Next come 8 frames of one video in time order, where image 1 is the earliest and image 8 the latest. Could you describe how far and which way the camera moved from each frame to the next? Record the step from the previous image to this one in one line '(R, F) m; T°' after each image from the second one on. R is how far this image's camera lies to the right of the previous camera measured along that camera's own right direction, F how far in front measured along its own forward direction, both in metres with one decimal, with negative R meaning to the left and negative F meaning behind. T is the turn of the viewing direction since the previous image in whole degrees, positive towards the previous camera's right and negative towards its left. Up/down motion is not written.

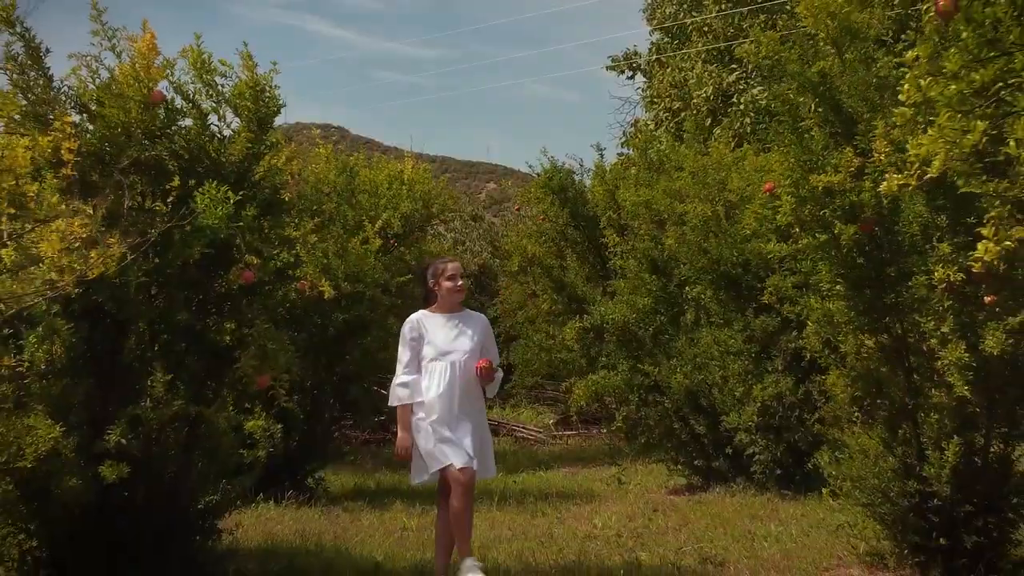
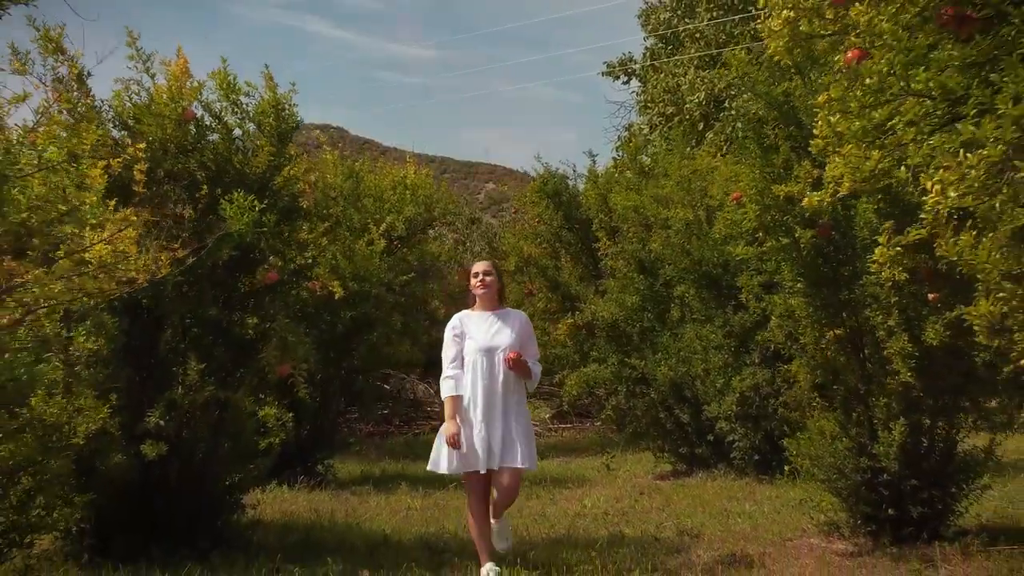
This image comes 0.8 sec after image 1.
(0.0, -0.6) m; 0°
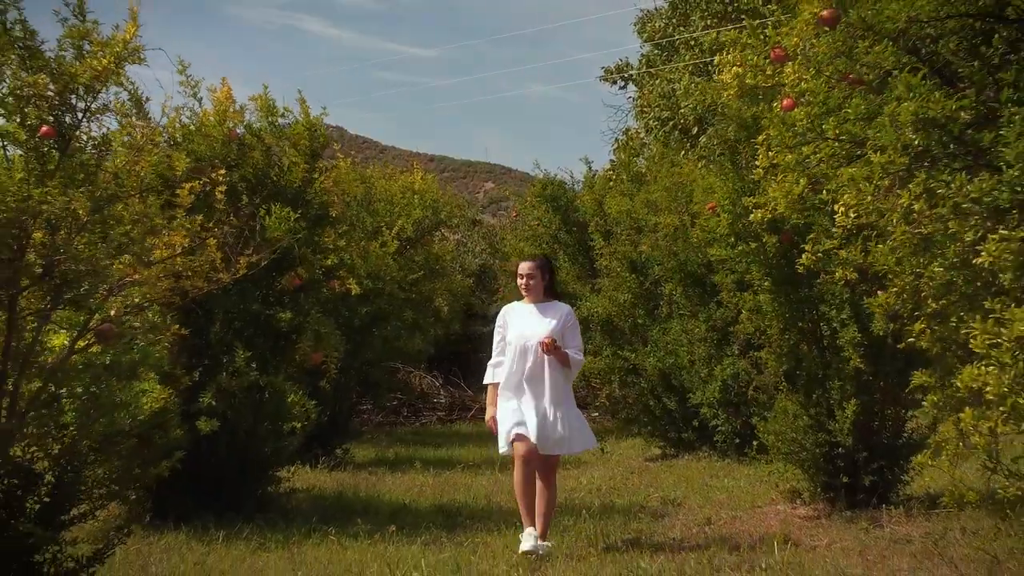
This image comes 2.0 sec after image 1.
(0.0, -0.8) m; 0°
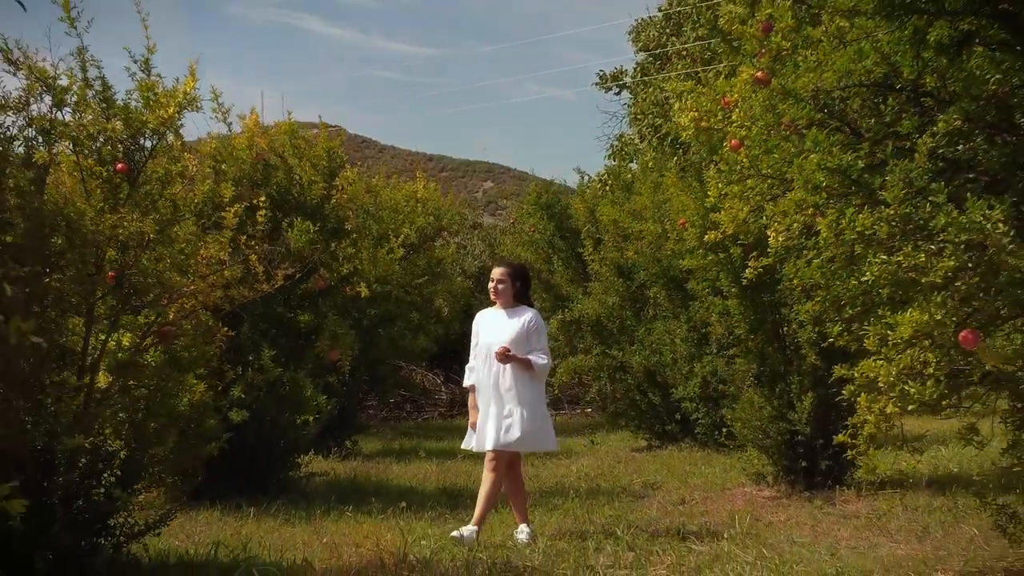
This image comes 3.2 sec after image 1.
(0.0, -0.8) m; 0°
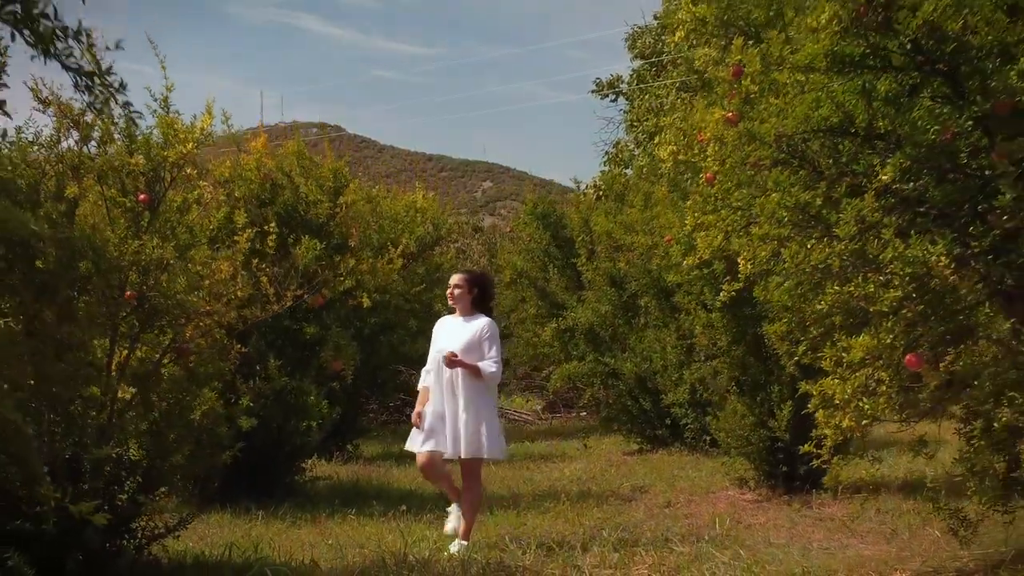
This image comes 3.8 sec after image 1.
(0.0, -0.4) m; 0°
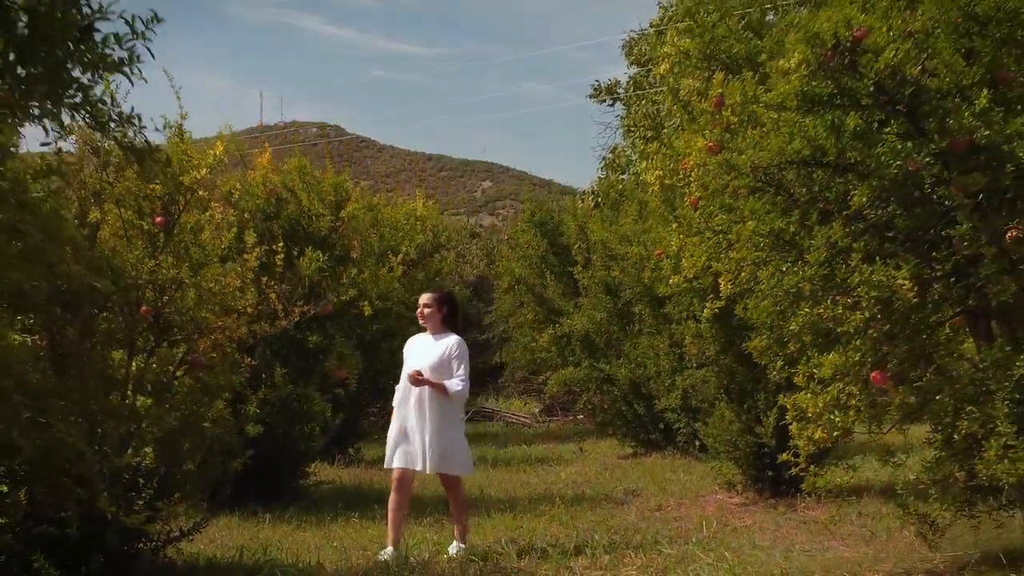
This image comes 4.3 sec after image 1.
(0.0, -0.3) m; 0°
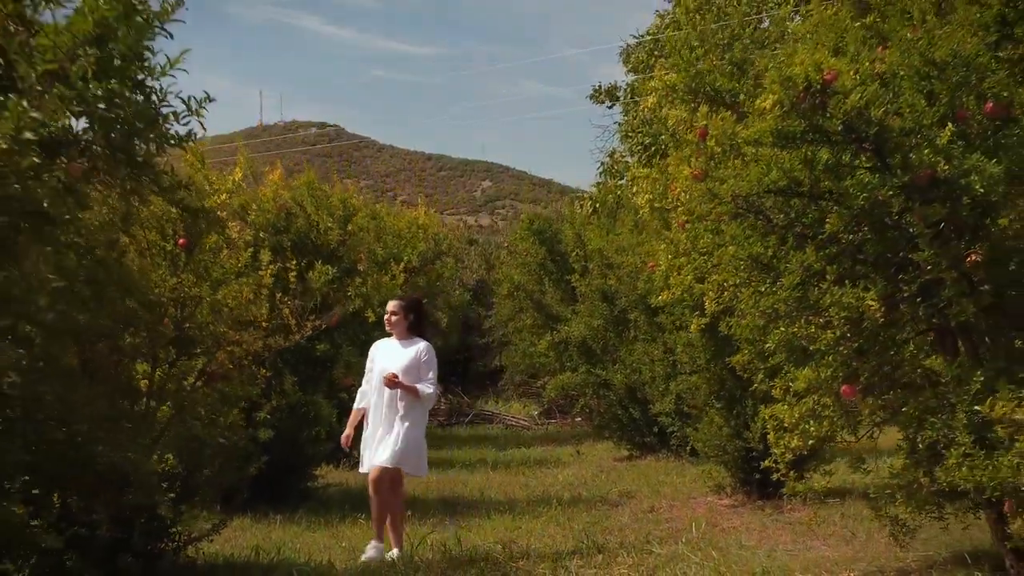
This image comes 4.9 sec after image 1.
(0.0, -0.4) m; 0°
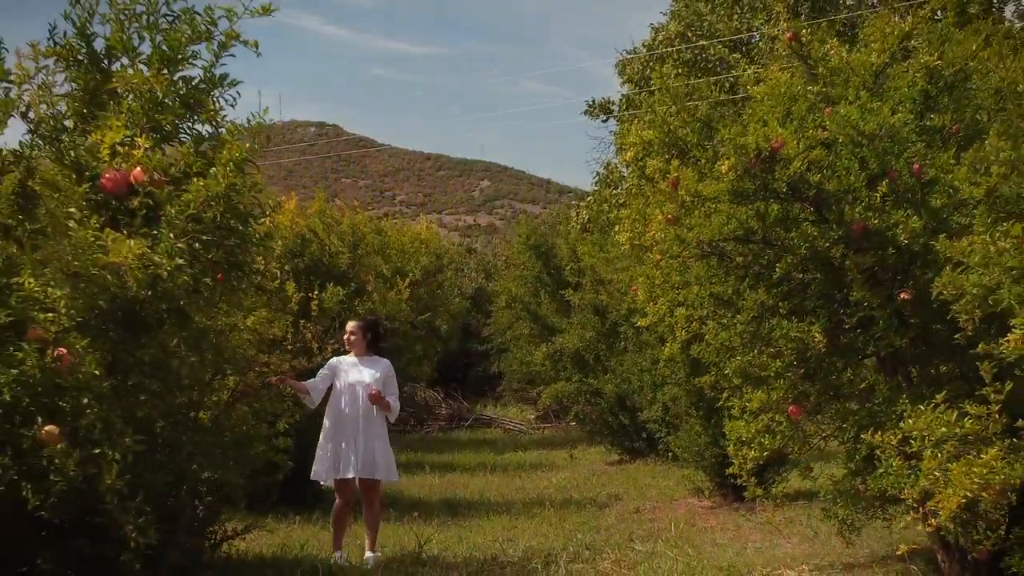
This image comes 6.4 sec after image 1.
(0.0, -0.8) m; 0°
